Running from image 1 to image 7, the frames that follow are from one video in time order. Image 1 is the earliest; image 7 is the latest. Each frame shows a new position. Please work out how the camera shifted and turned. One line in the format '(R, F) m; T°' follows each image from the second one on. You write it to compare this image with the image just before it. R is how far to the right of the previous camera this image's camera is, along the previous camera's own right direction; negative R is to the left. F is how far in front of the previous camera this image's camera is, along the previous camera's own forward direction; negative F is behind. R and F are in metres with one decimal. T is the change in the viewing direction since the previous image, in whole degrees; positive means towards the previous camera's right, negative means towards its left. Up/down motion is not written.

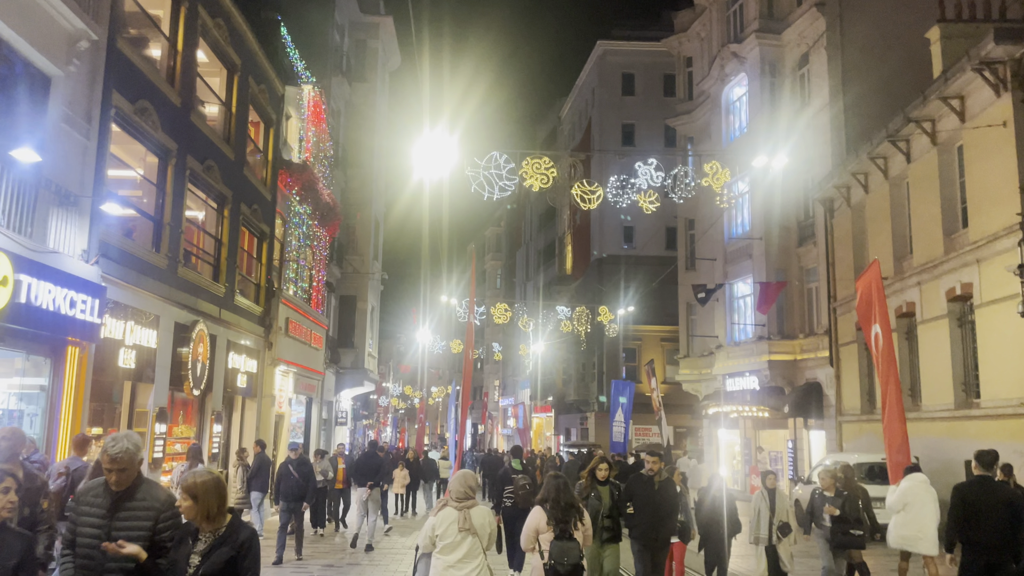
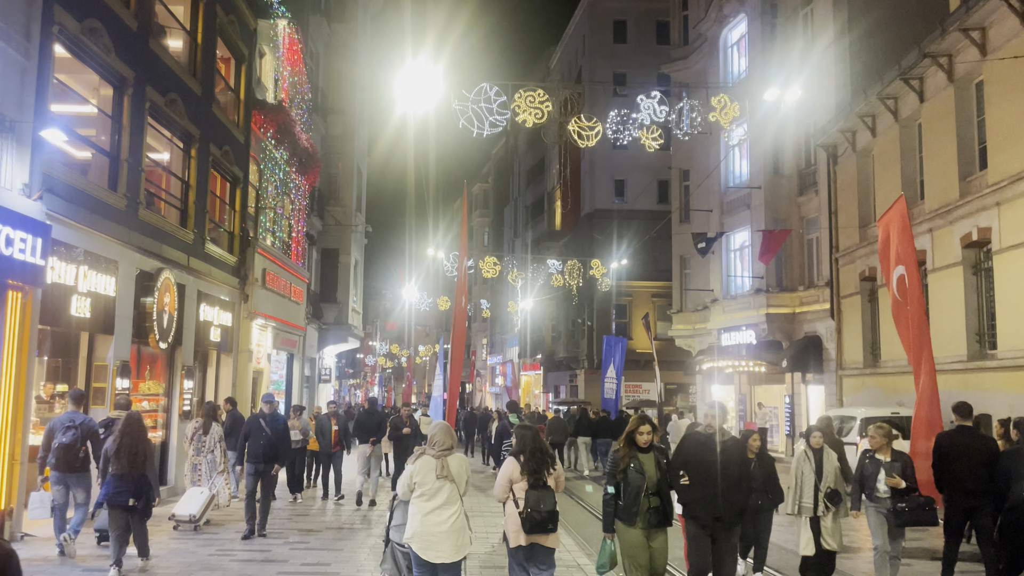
(-0.1, +1.2) m; +1°
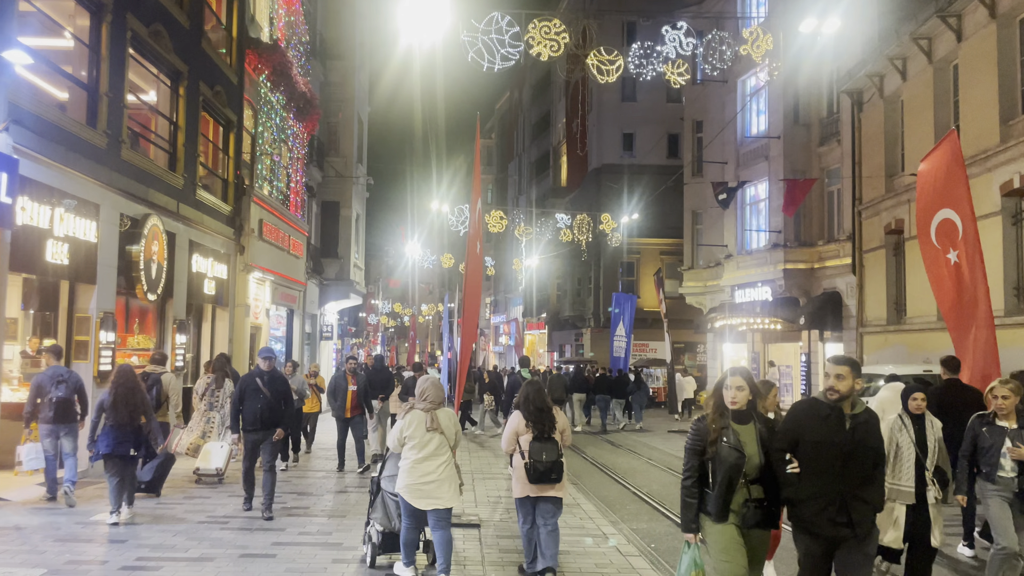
(-0.2, +1.0) m; 0°
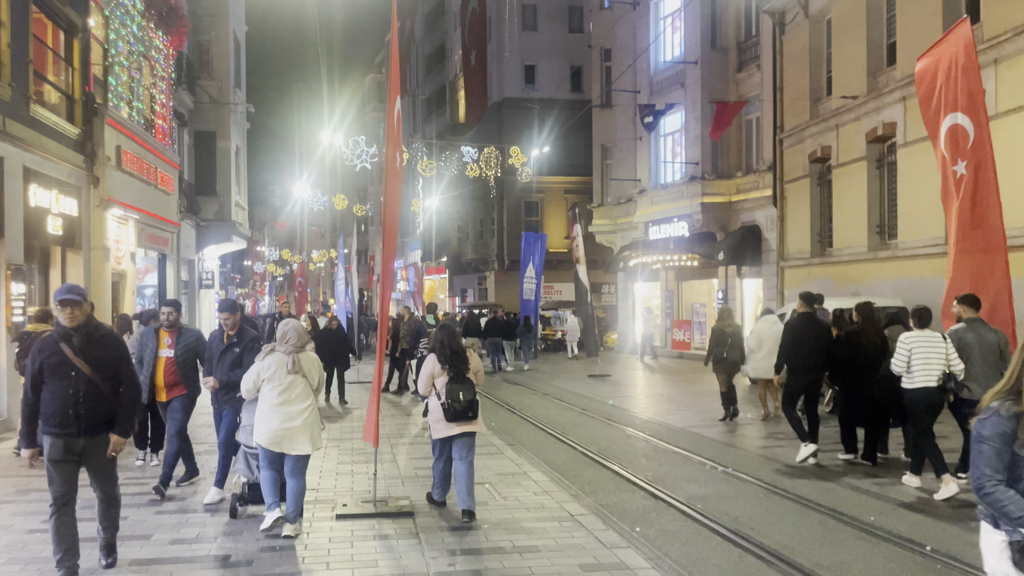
(-0.4, +2.1) m; +8°
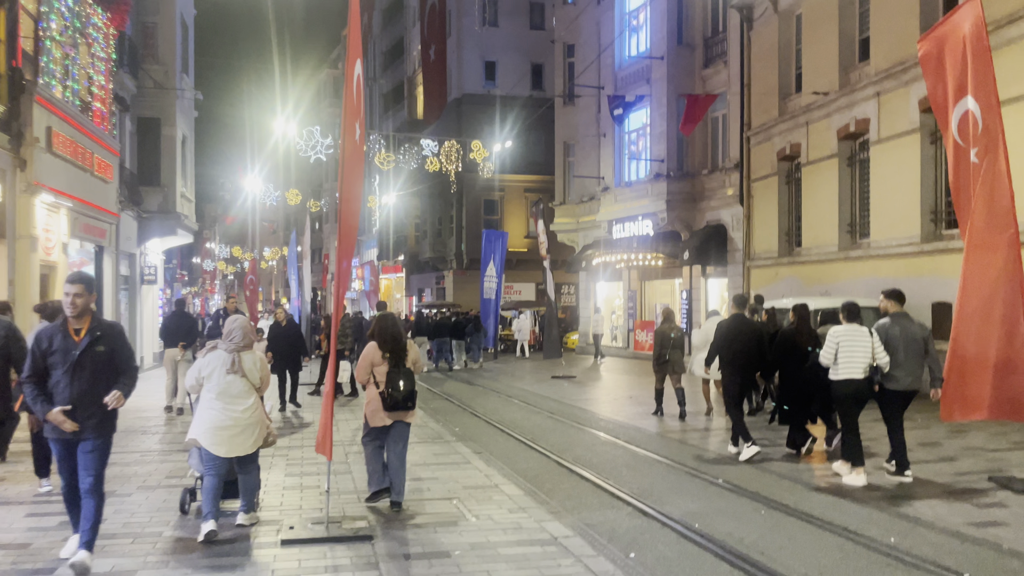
(-0.1, +0.9) m; +3°
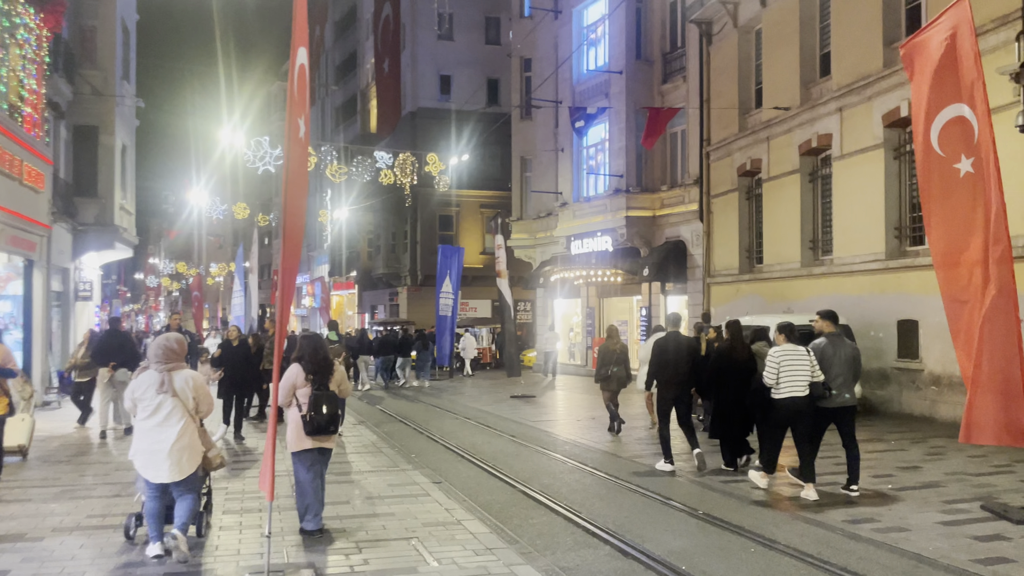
(-0.1, +0.7) m; +3°
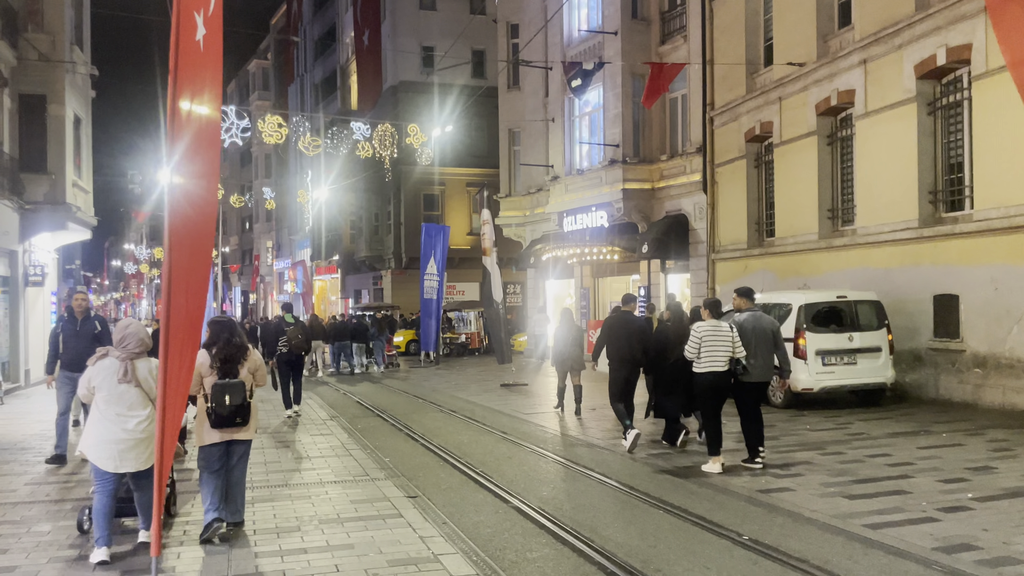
(0.0, +1.7) m; +1°
